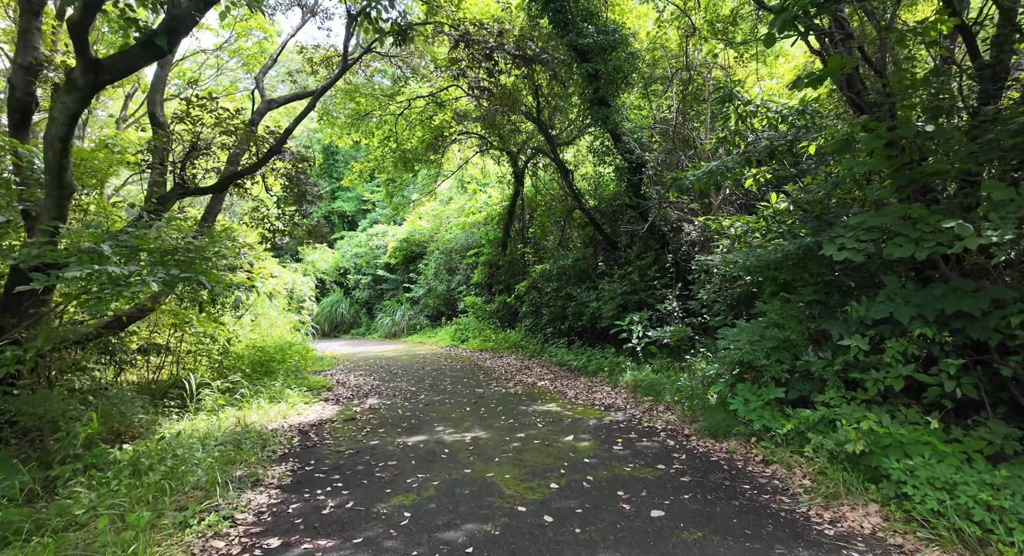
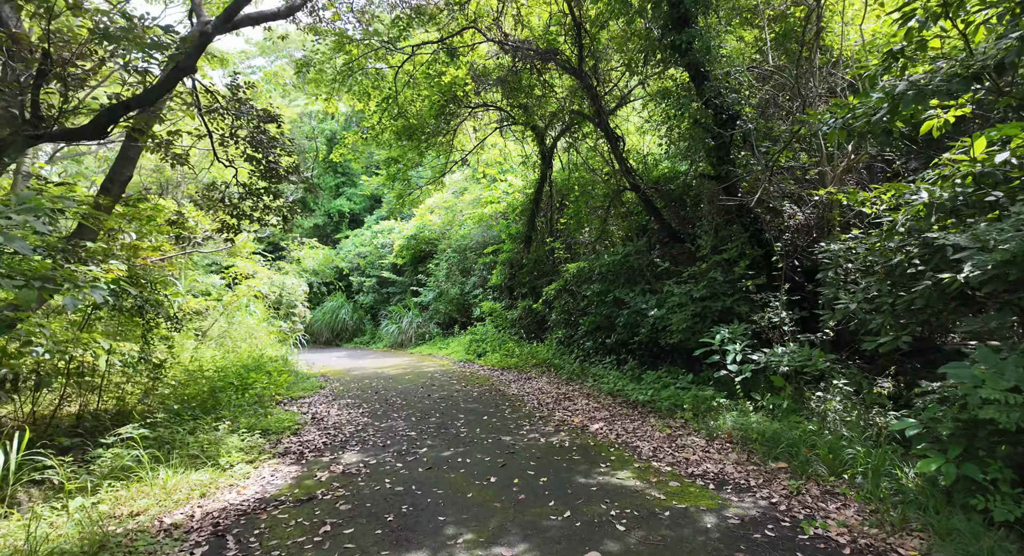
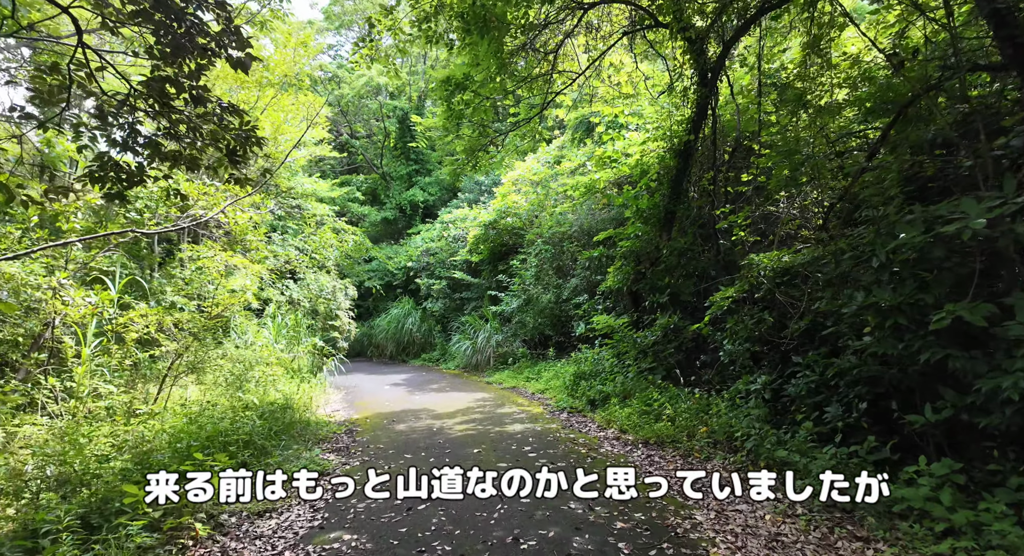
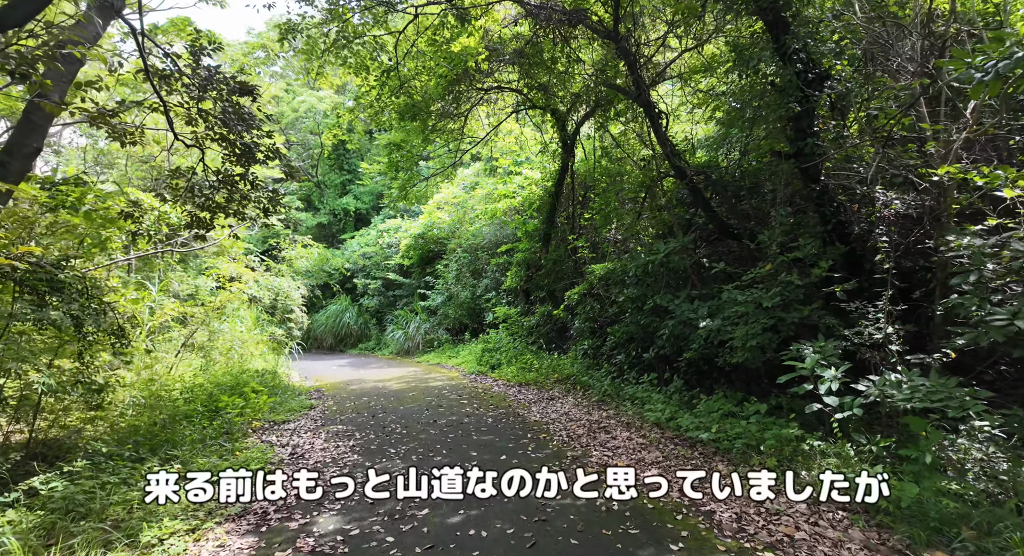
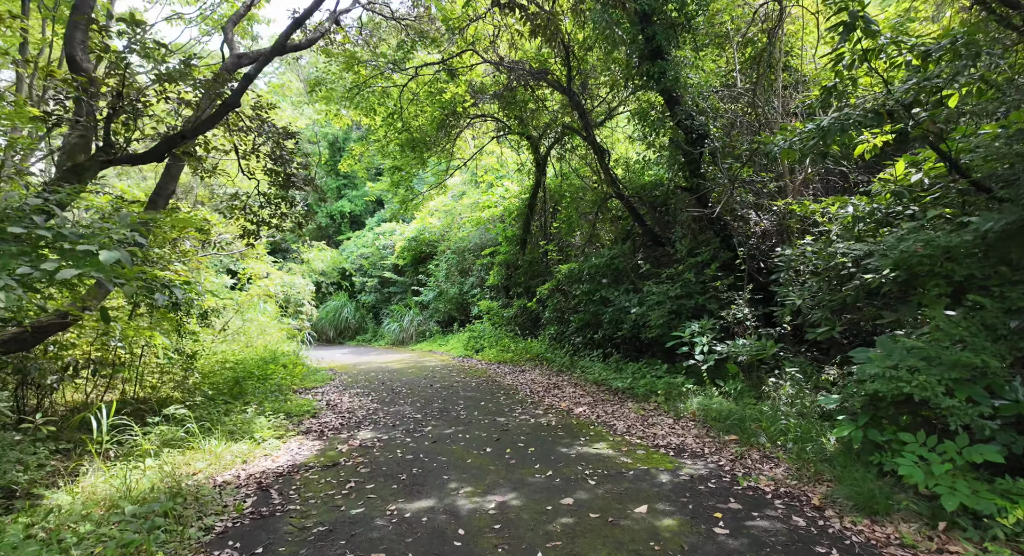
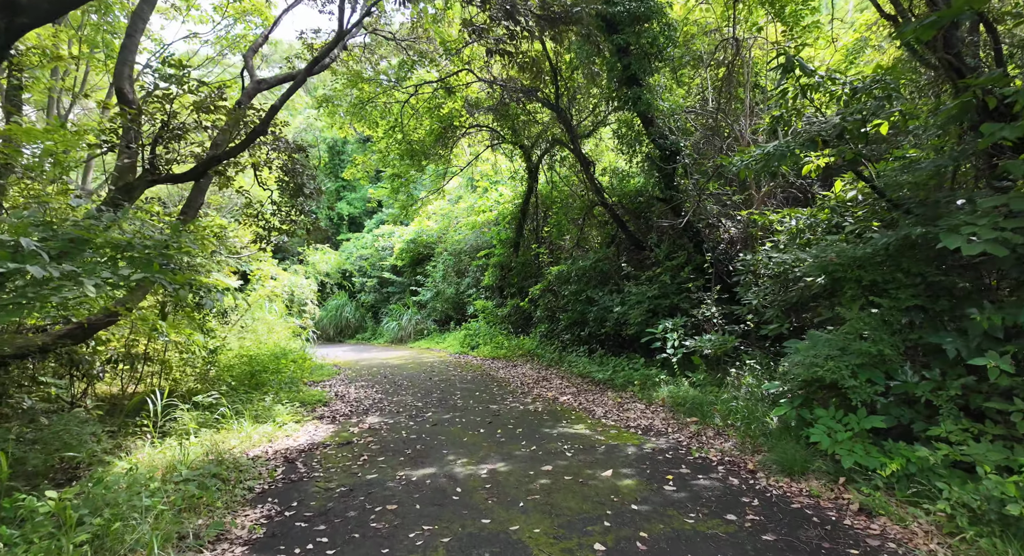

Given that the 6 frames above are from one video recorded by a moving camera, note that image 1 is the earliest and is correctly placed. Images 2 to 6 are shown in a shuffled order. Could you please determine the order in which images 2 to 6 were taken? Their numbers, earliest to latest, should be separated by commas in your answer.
6, 5, 2, 4, 3
